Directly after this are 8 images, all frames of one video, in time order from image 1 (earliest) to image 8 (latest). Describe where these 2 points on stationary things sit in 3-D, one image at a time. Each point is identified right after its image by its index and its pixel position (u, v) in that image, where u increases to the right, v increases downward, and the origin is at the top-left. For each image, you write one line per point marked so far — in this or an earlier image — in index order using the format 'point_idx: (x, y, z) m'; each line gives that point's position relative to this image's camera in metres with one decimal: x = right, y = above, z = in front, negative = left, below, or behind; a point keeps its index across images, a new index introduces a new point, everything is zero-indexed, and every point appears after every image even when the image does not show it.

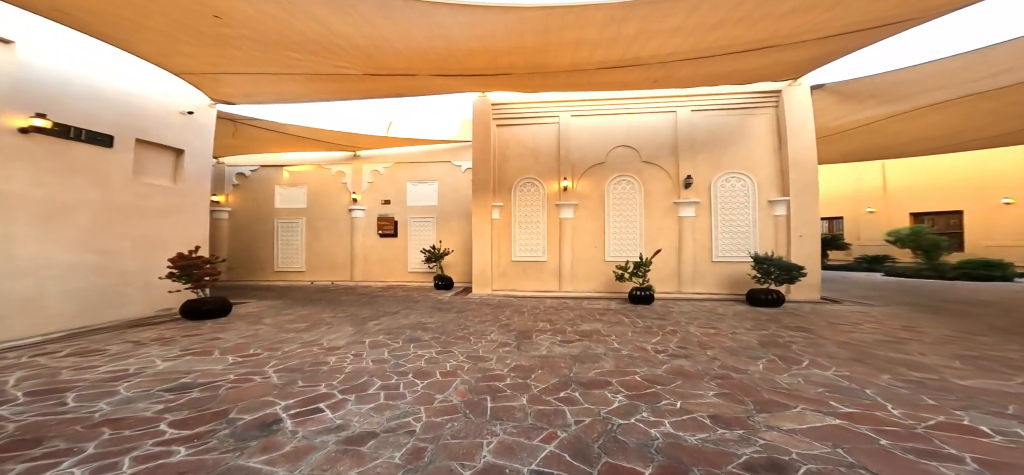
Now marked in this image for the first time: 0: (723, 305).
0: (+4.1, -1.3, +7.0) m
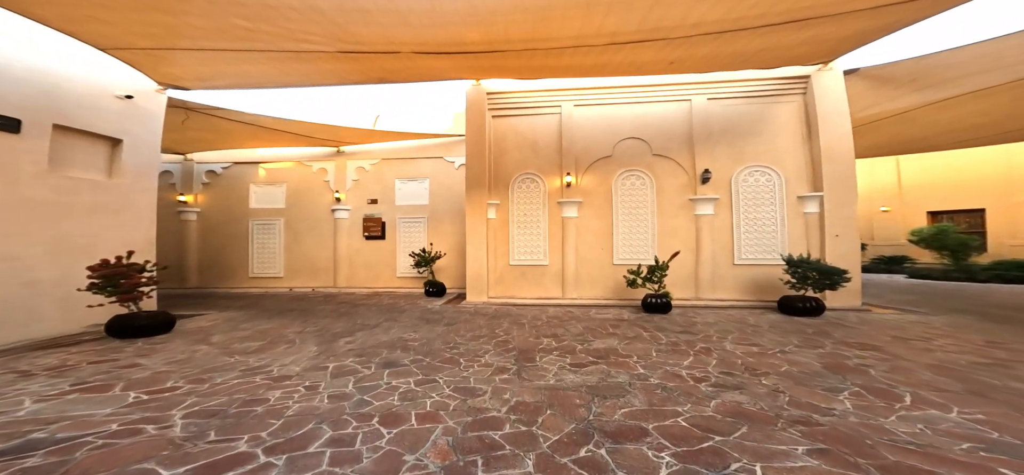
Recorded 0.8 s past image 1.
0: (+4.1, -1.3, +6.1) m
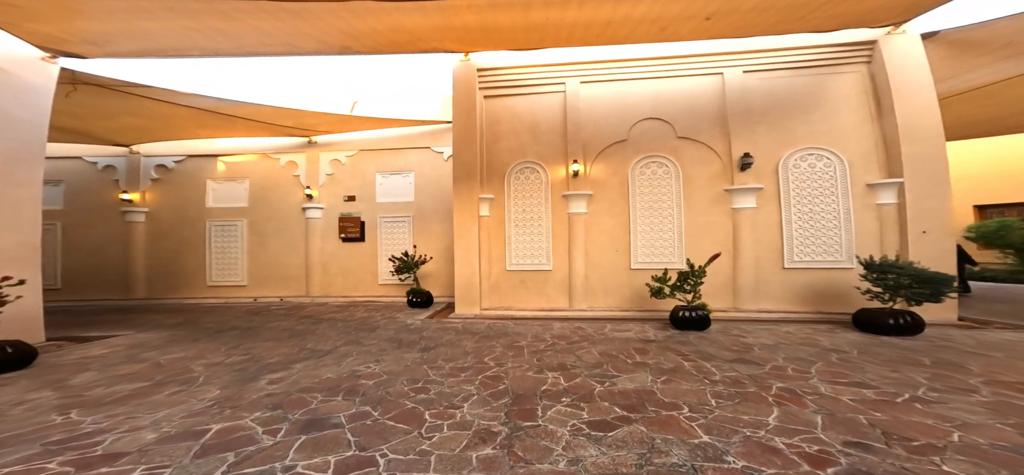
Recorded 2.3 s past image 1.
0: (+4.0, -1.2, +4.6) m
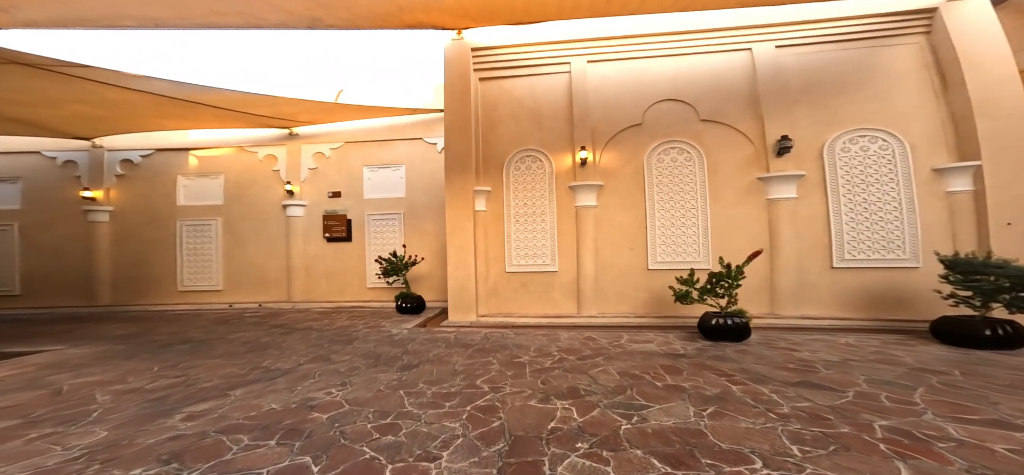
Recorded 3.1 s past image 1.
0: (+4.0, -1.1, +3.8) m
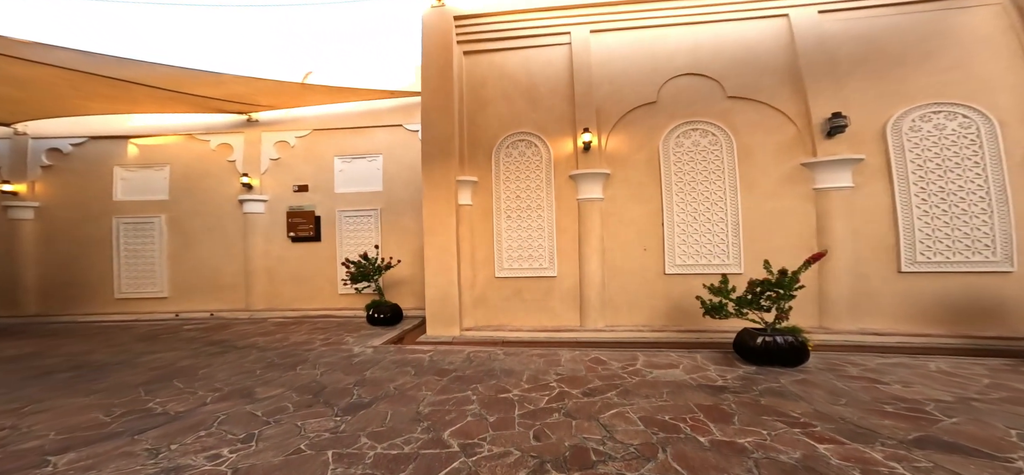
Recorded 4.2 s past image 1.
0: (+3.8, -1.1, +2.8) m
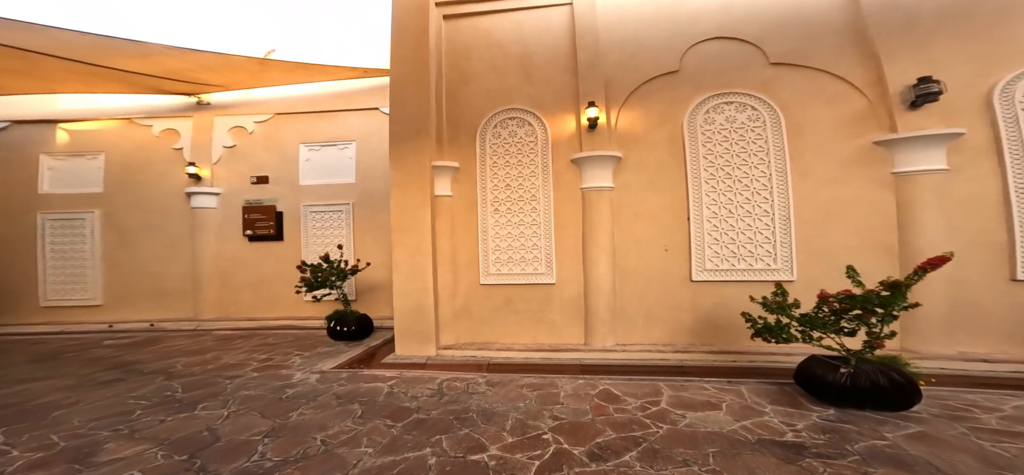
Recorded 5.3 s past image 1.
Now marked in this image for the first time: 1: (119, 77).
0: (+3.7, -1.0, +1.7) m
1: (-5.6, +2.4, +5.2) m
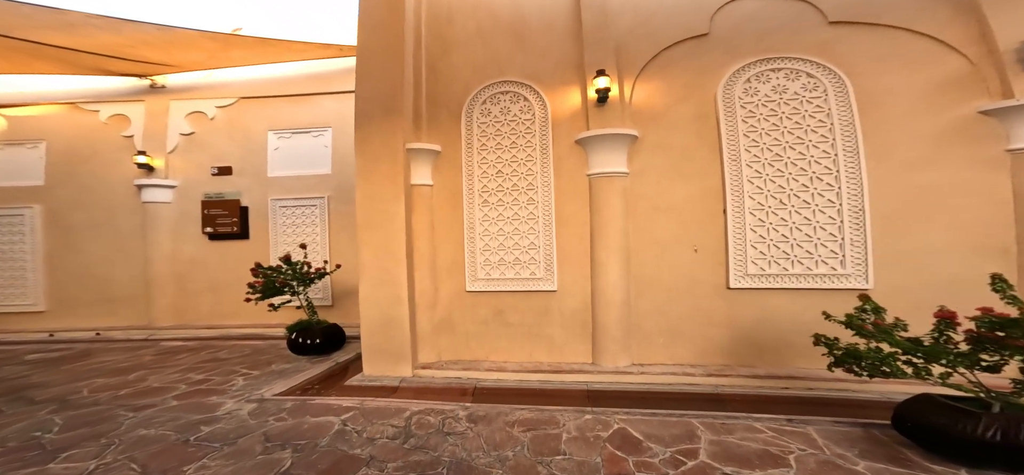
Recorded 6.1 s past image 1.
0: (+3.6, -1.0, +0.9) m
1: (-5.7, +2.4, +4.5) m
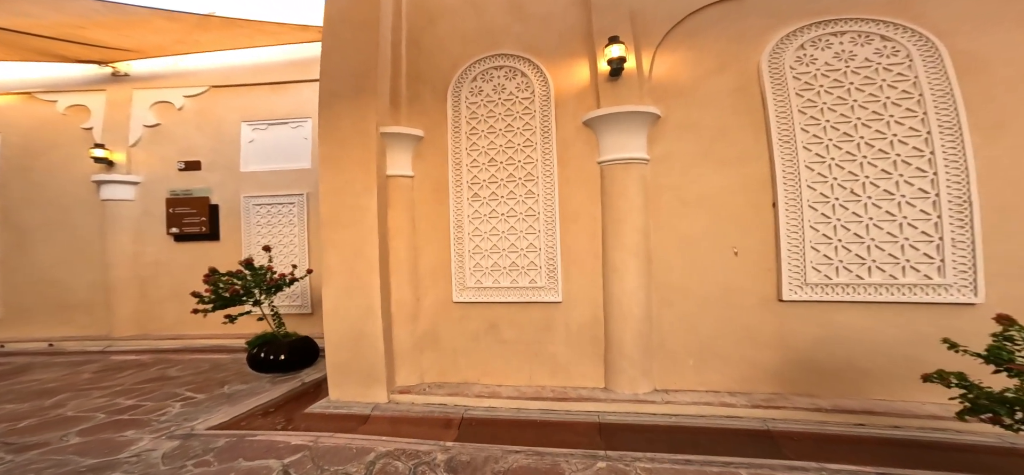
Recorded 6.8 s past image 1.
0: (+3.5, -0.9, +0.2) m
1: (-5.7, +2.4, +4.0) m
